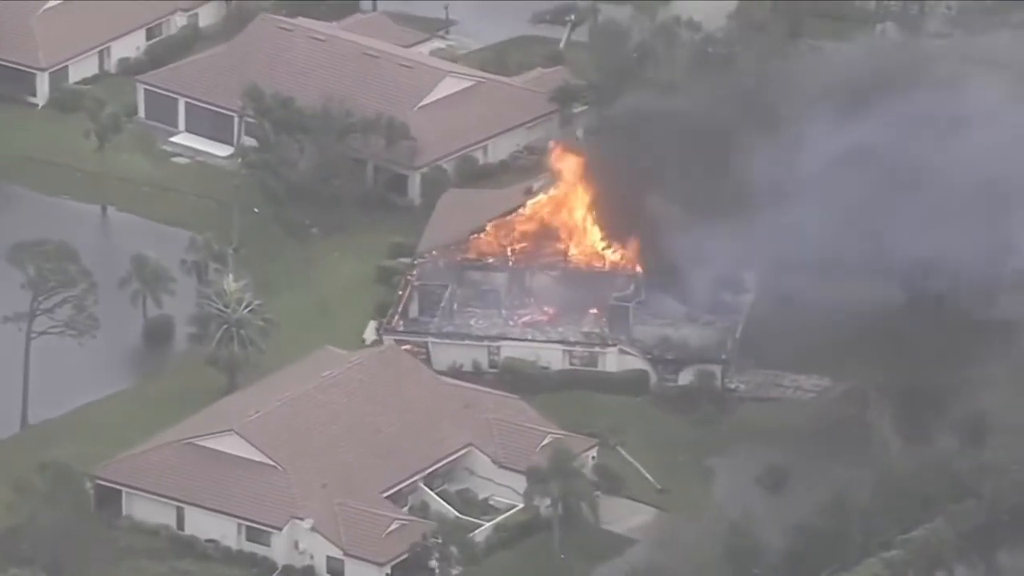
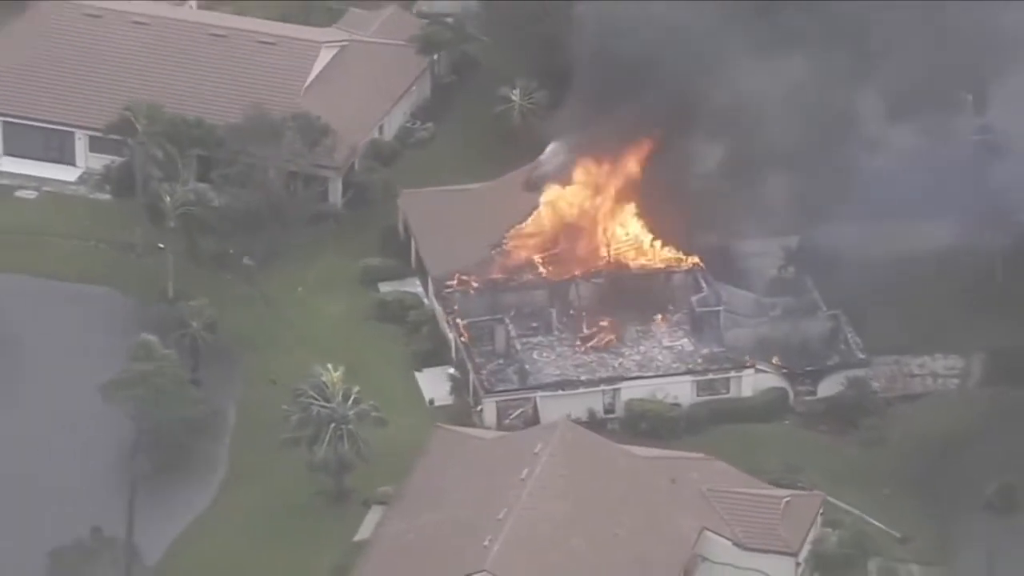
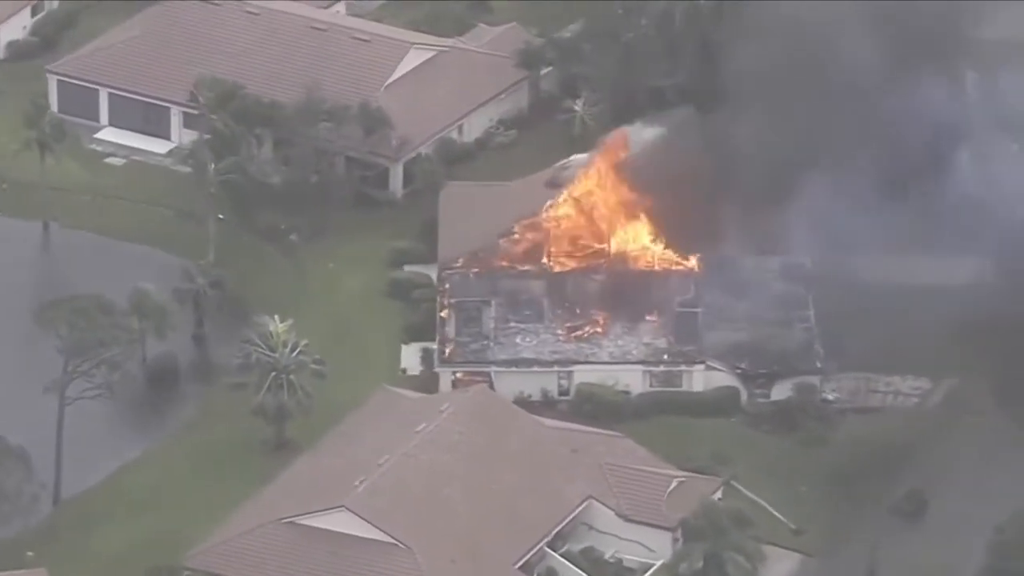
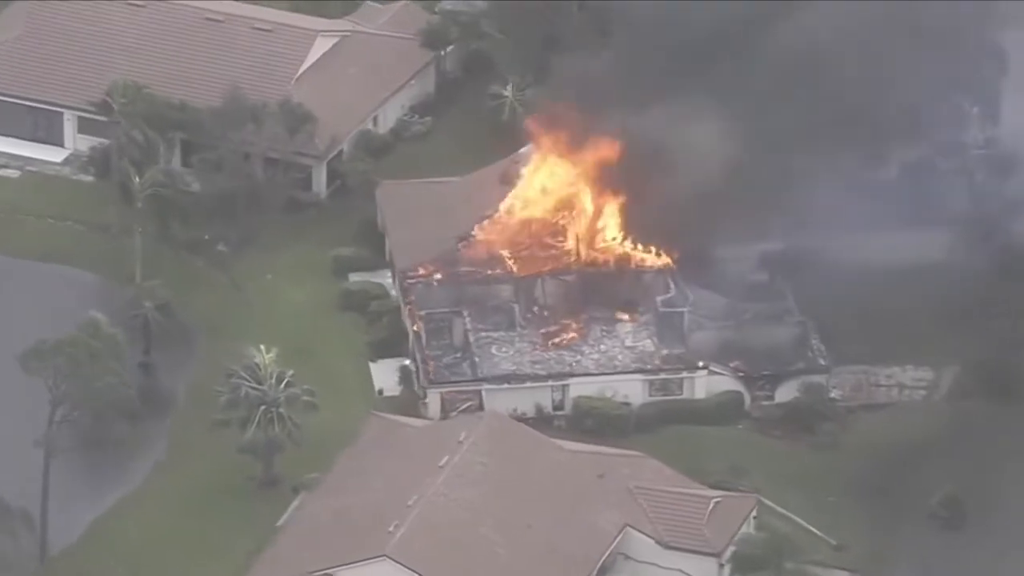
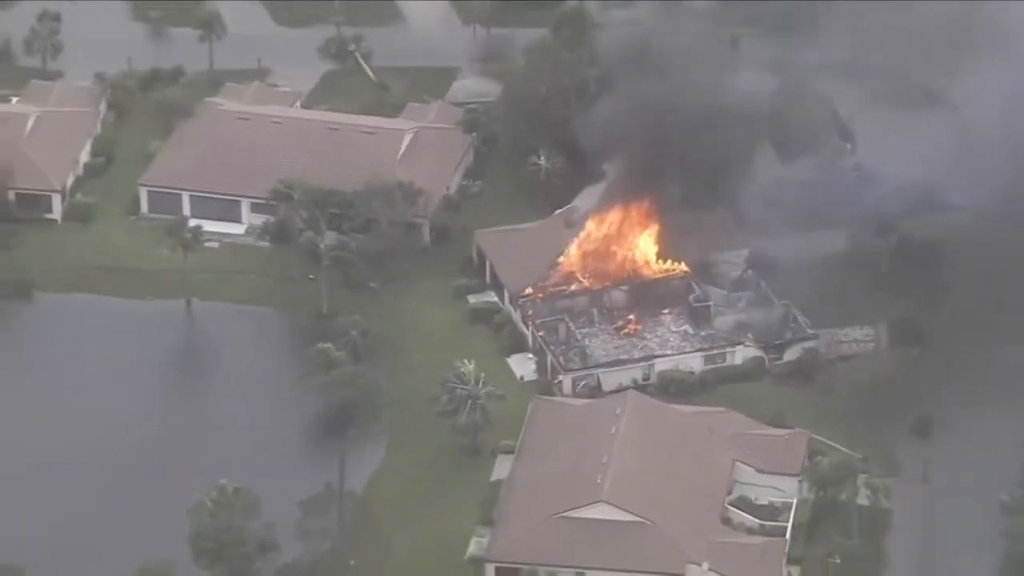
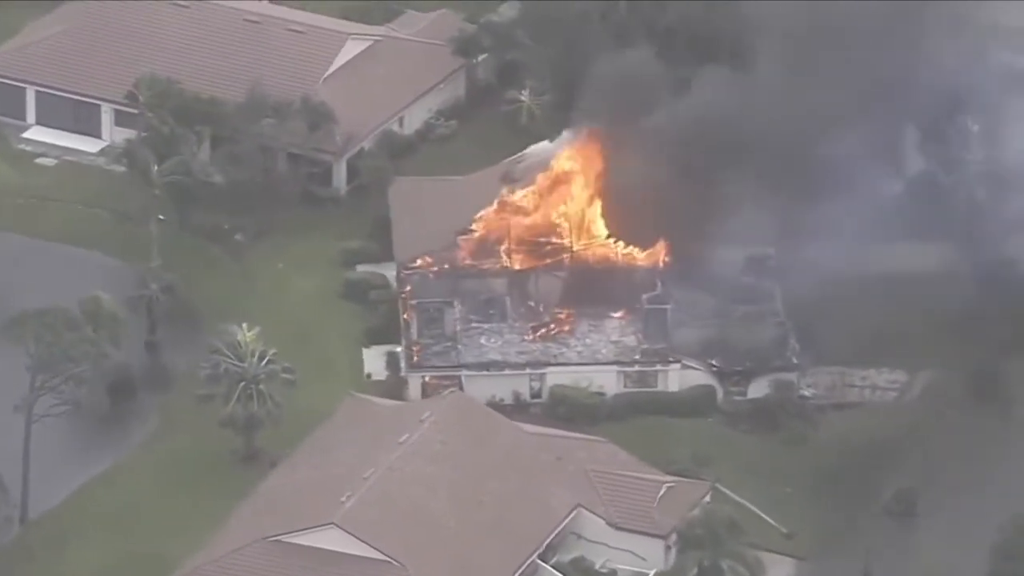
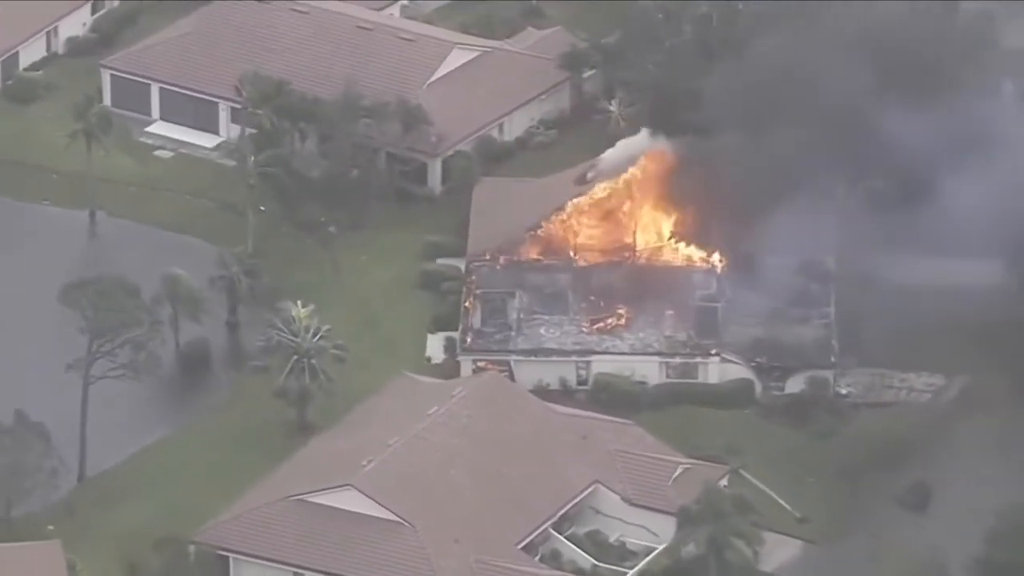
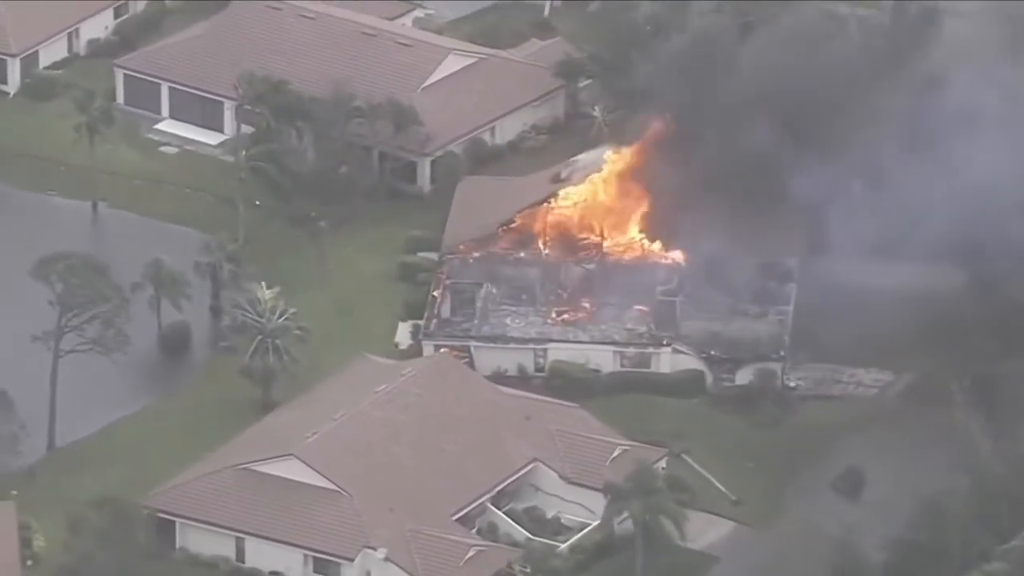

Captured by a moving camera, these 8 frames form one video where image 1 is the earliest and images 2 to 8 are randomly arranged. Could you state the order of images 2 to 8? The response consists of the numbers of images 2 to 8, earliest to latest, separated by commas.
8, 7, 3, 6, 4, 2, 5
